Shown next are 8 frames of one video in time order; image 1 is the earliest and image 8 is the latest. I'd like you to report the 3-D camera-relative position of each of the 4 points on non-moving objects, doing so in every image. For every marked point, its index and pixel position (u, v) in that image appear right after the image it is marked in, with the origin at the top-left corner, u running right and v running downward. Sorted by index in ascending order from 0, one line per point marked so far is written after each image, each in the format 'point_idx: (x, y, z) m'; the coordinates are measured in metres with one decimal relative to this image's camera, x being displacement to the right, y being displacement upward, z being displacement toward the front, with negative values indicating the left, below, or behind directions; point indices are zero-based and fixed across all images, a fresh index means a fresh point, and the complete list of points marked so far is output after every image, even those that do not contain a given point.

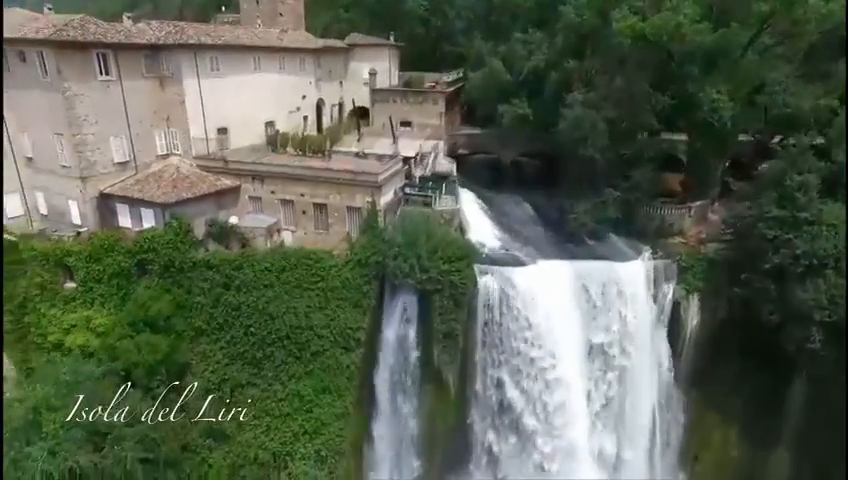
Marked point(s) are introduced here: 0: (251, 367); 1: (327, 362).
0: (-4.7, -3.5, +13.9) m
1: (-2.8, -3.5, +14.5) m
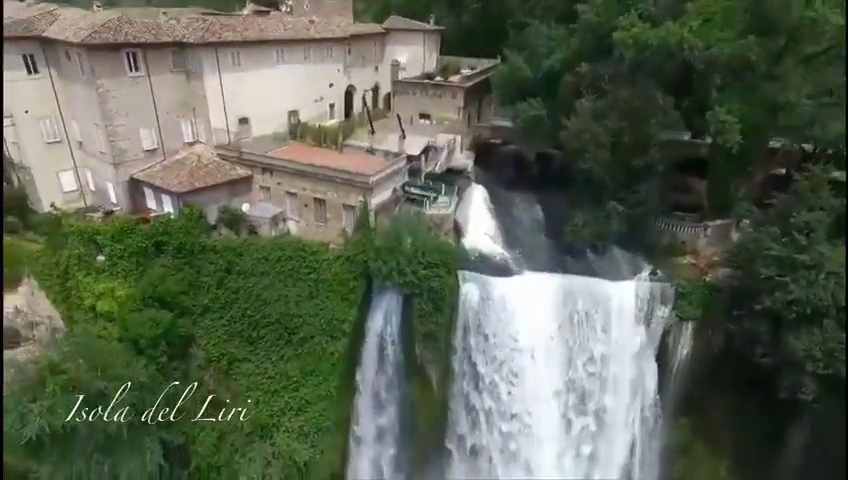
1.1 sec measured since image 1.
0: (-5.3, -3.2, +15.4) m
1: (-3.4, -3.3, +15.6) m
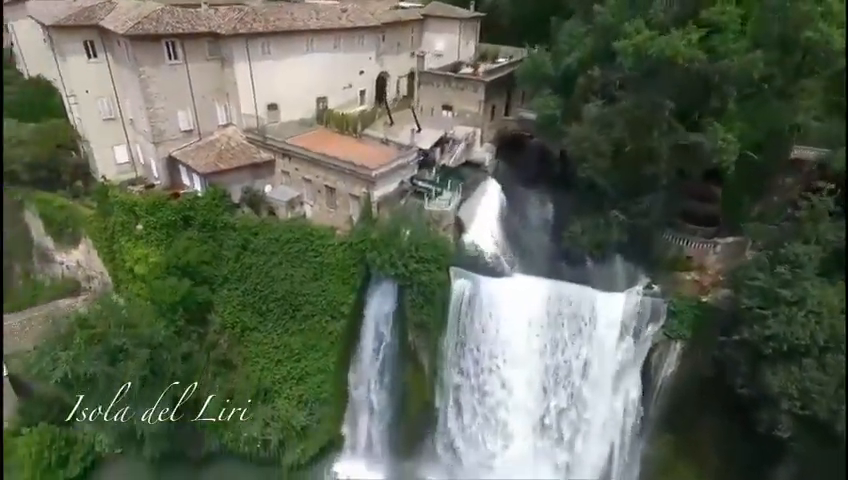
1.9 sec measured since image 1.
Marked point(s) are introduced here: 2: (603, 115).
0: (-5.6, -2.5, +16.9) m
1: (-3.6, -2.9, +16.8) m
2: (+4.9, +3.4, +13.9) m
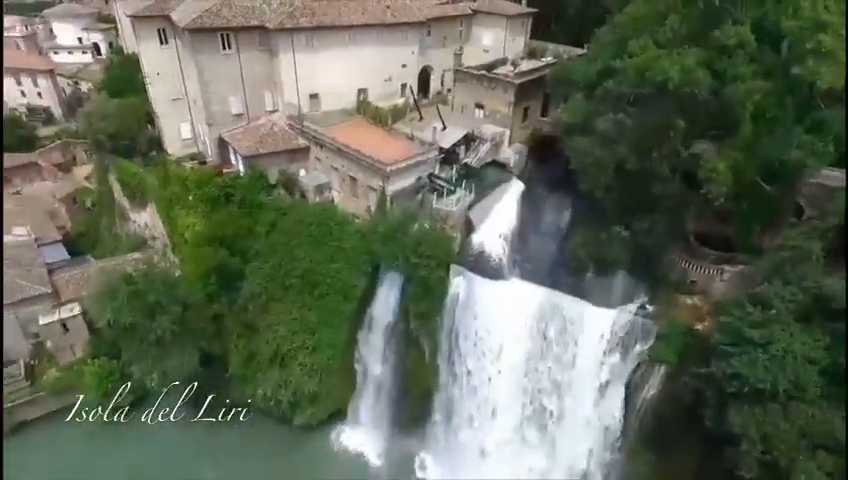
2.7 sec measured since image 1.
0: (-5.3, -1.8, +18.7) m
1: (-3.4, -2.3, +18.3) m
2: (+5.0, +3.0, +13.7) m
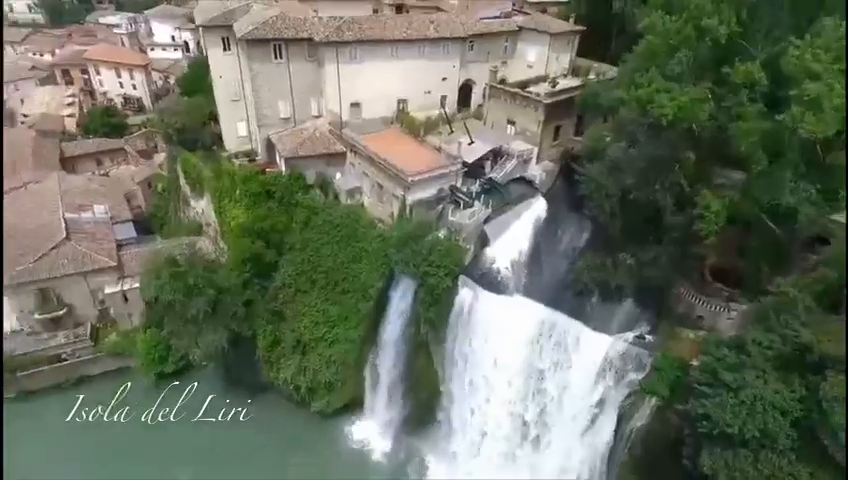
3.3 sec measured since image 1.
0: (-4.7, -1.7, +20.1) m
1: (-2.9, -2.3, +19.5) m
2: (+5.3, +2.2, +13.8) m
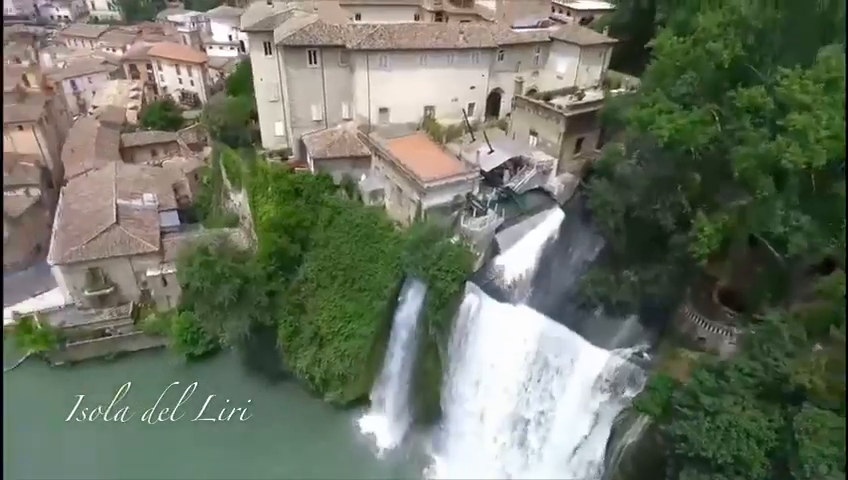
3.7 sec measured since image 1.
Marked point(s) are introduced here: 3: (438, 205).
0: (-4.0, -1.6, +21.1) m
1: (-2.4, -2.4, +20.3) m
2: (+5.5, +1.7, +13.9) m
3: (+0.5, +1.3, +18.6) m
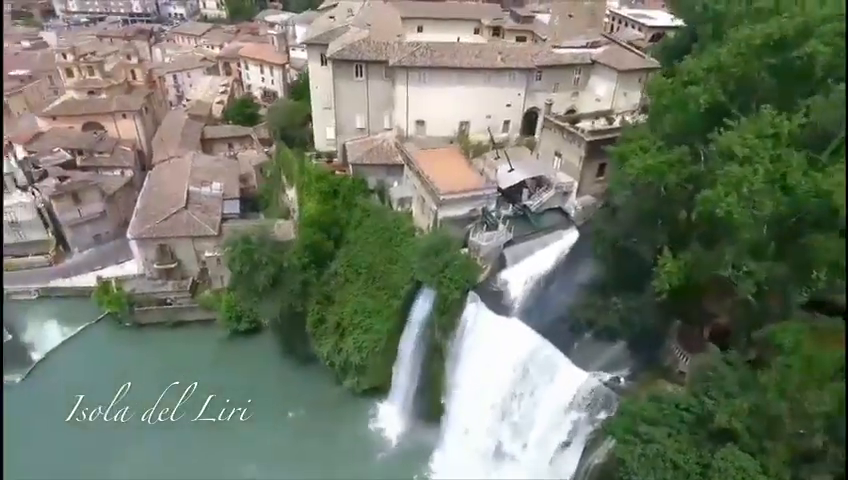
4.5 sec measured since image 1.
0: (-3.2, -1.6, +22.9) m
1: (-1.8, -2.5, +21.9) m
2: (+5.4, +1.0, +14.4) m
3: (+1.2, +0.9, +19.8) m
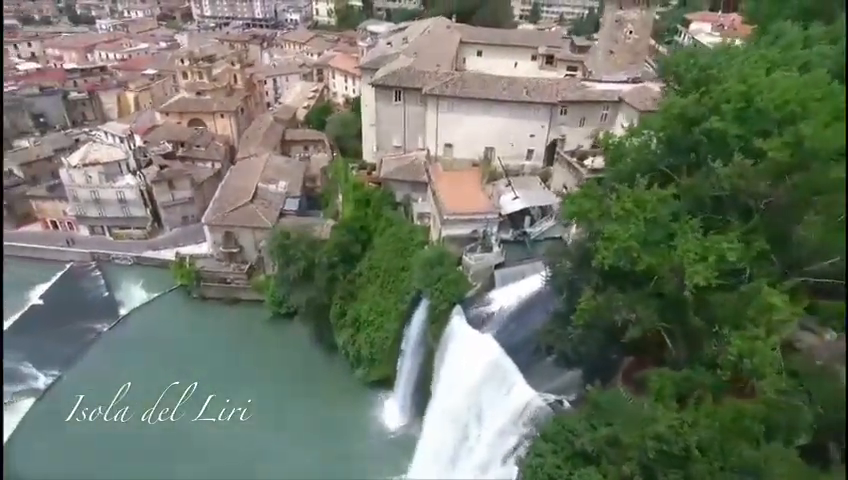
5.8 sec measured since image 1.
0: (-2.6, -1.9, +25.6) m
1: (-1.5, -2.9, +24.4) m
2: (+4.6, -0.1, +15.7) m
3: (+1.4, +0.2, +21.8) m
